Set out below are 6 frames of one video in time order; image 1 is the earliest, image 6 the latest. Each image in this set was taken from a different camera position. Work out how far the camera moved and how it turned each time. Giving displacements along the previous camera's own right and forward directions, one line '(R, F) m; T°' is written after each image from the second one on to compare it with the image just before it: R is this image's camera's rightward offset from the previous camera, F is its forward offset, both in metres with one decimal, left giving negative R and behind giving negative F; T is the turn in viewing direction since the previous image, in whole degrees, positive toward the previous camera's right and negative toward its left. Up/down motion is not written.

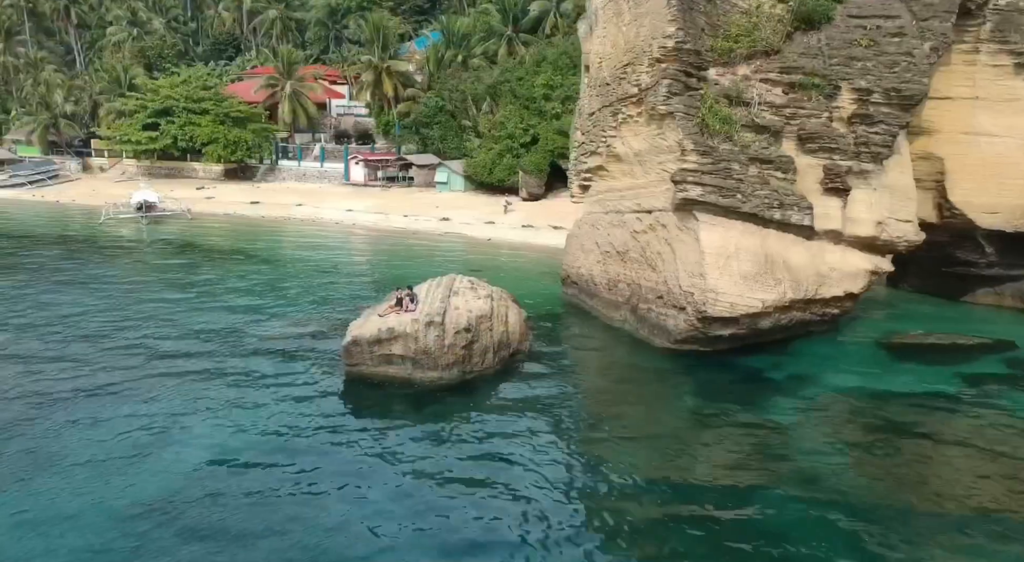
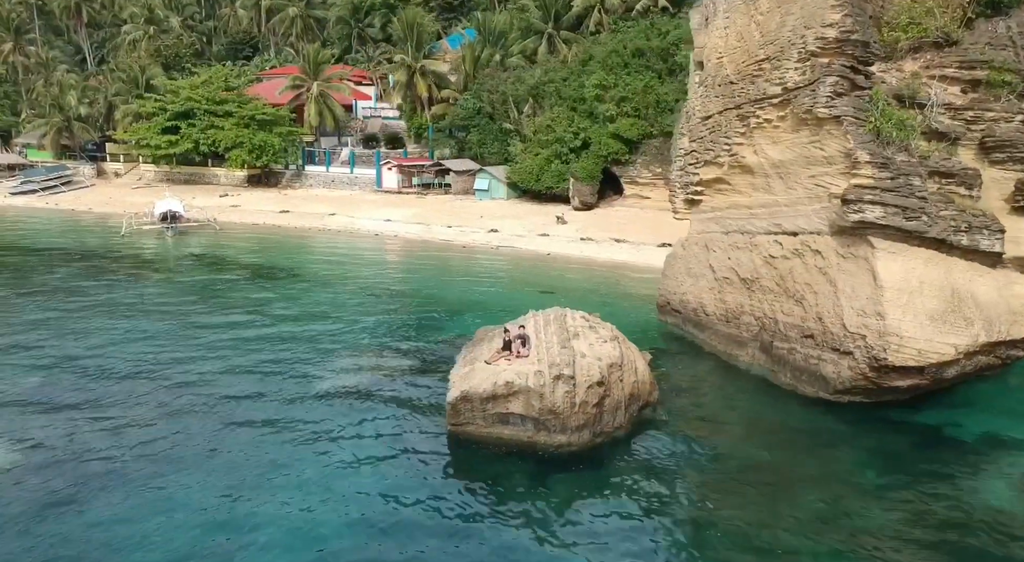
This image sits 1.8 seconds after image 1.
(-2.2, +2.5) m; 0°
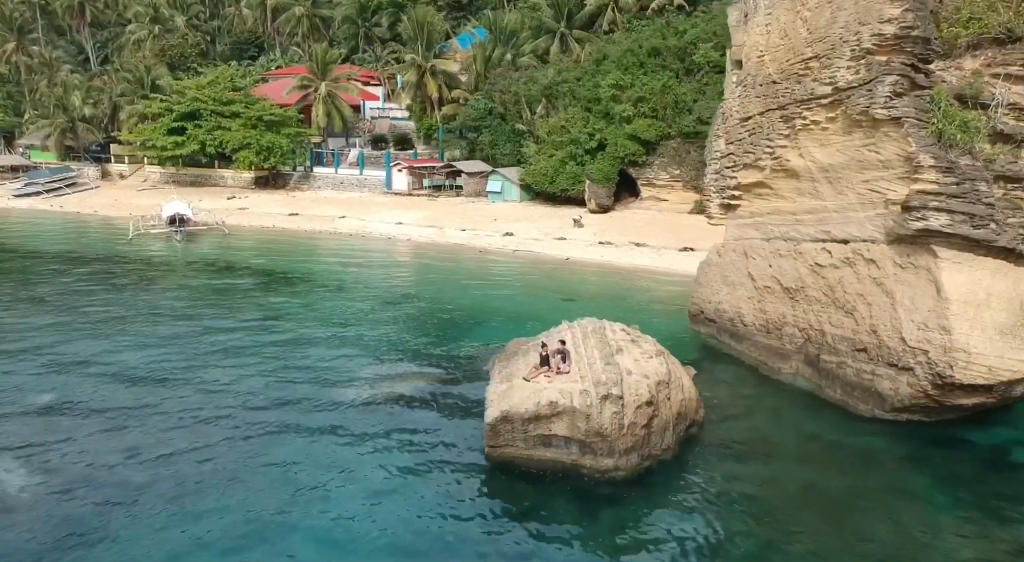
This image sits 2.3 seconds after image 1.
(-0.6, +0.7) m; 0°
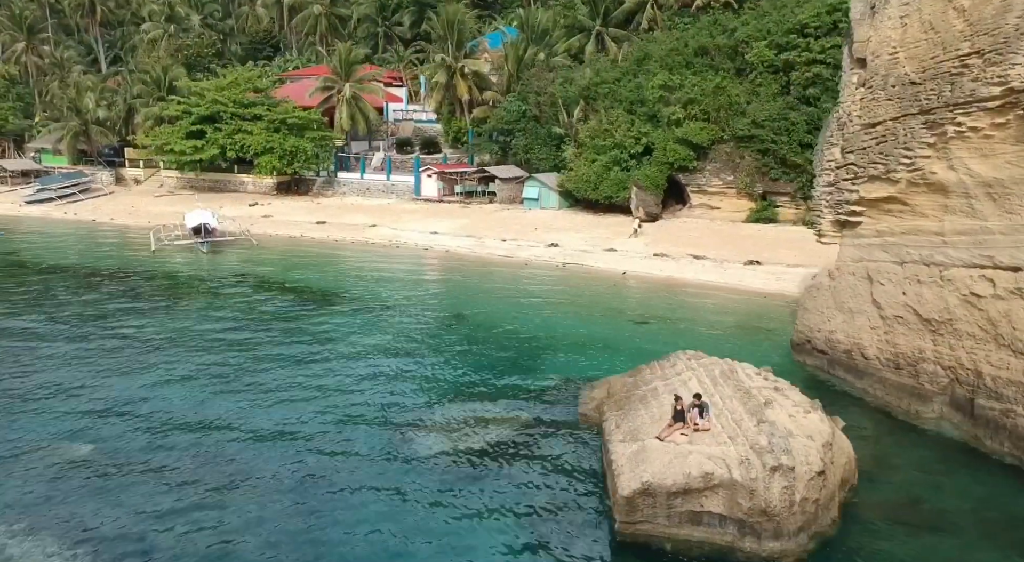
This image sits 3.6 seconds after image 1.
(-1.7, +1.8) m; 0°
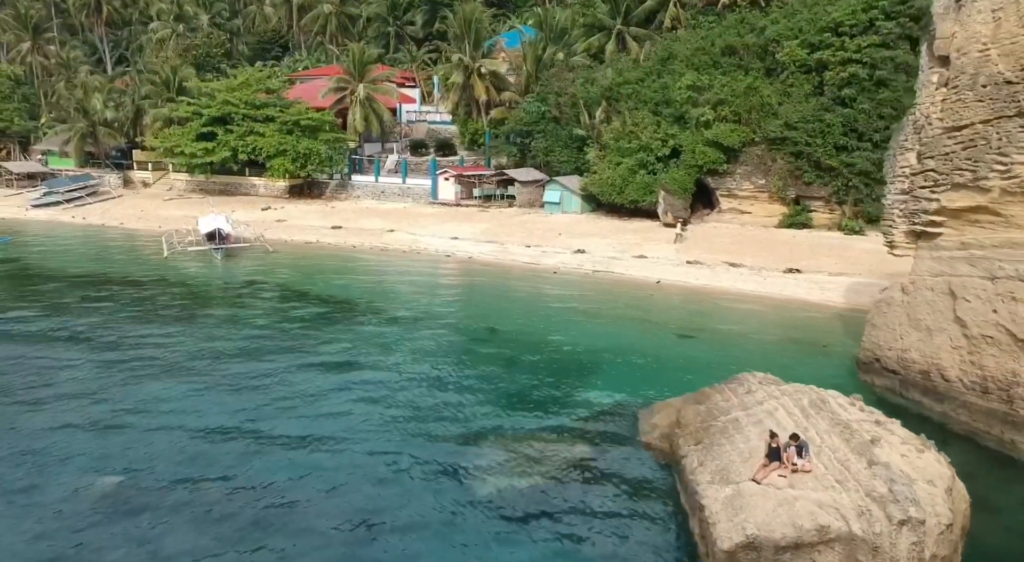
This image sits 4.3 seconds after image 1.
(-0.9, +1.0) m; 0°
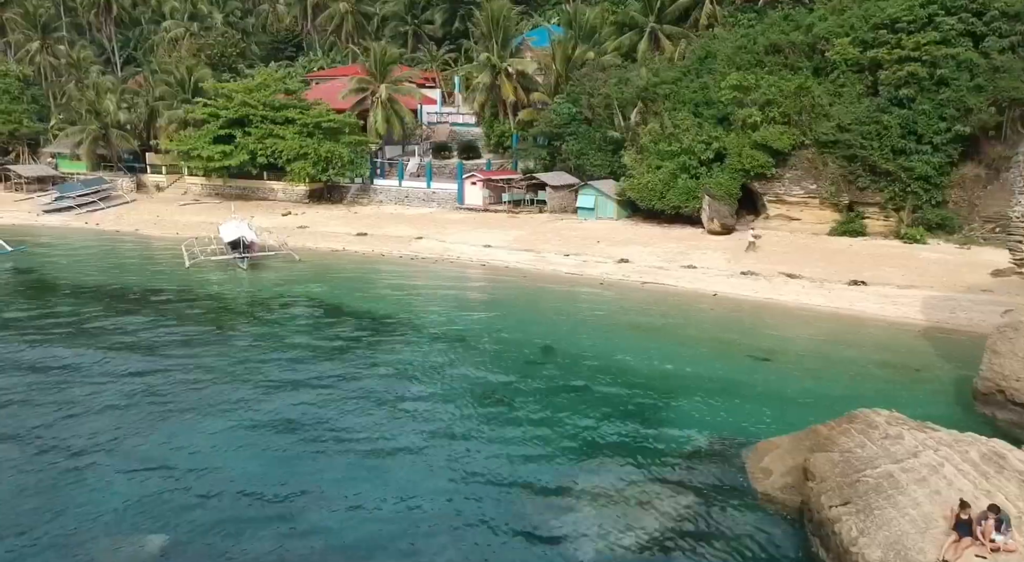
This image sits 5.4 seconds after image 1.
(-1.3, +1.5) m; 0°
